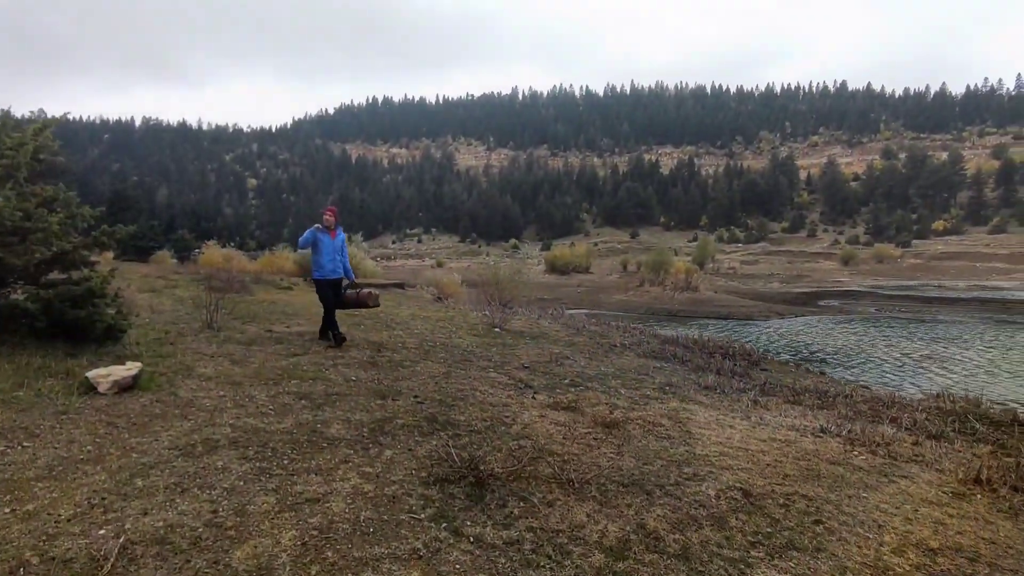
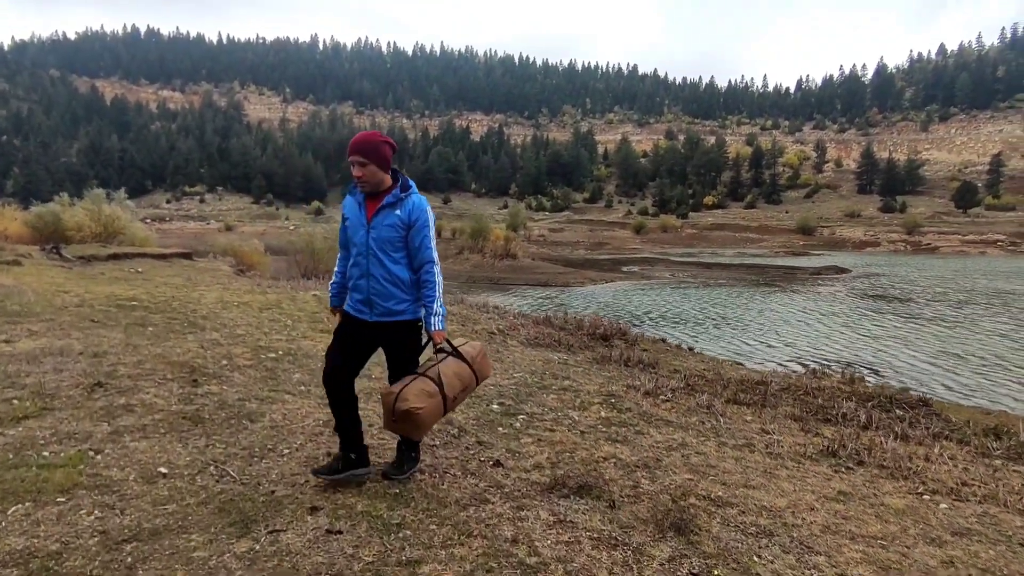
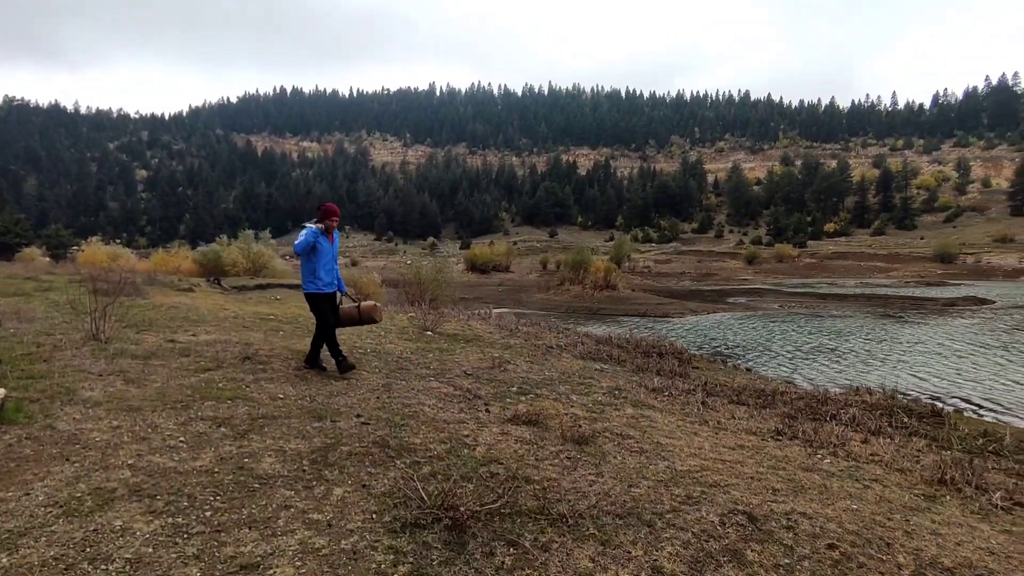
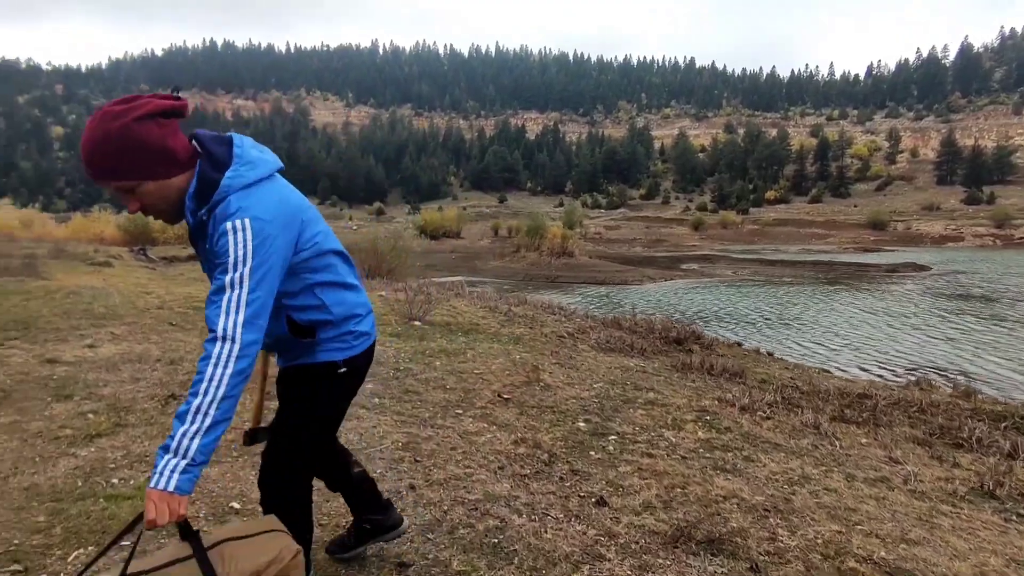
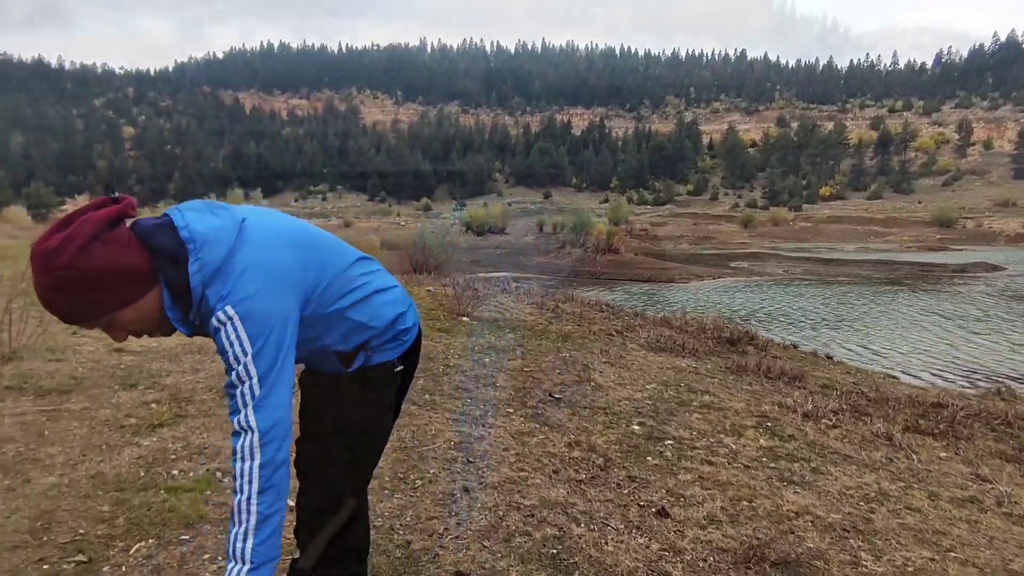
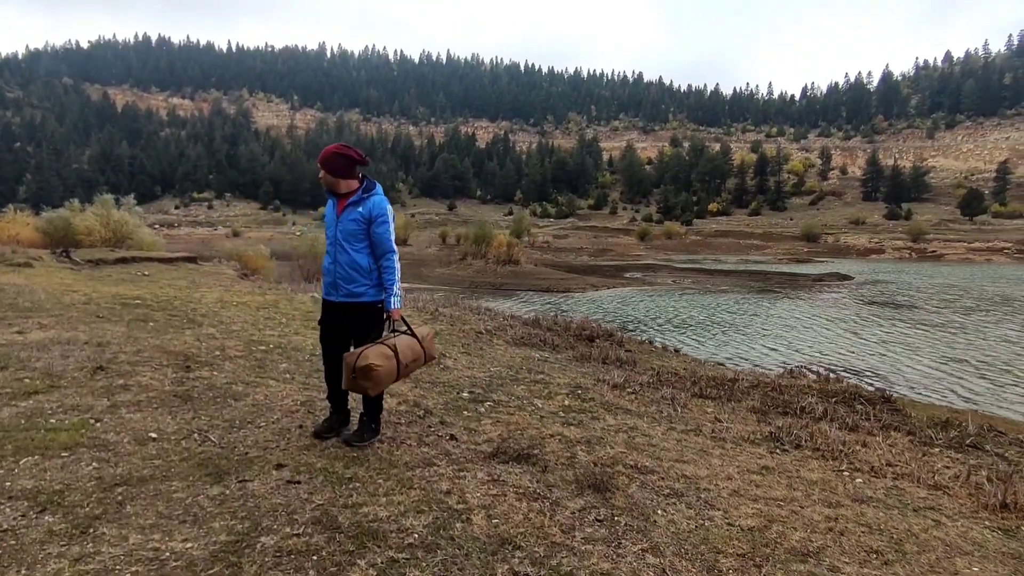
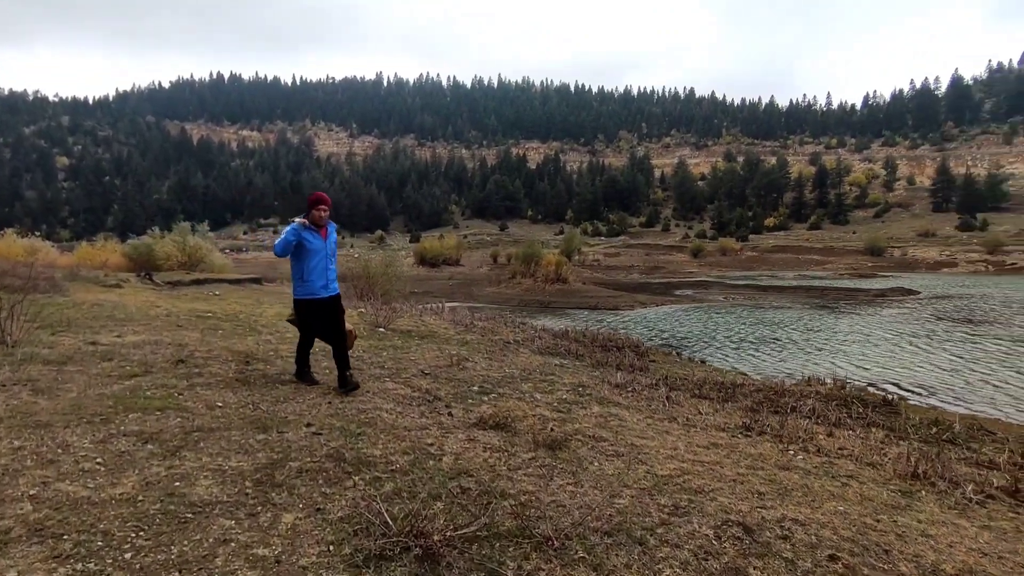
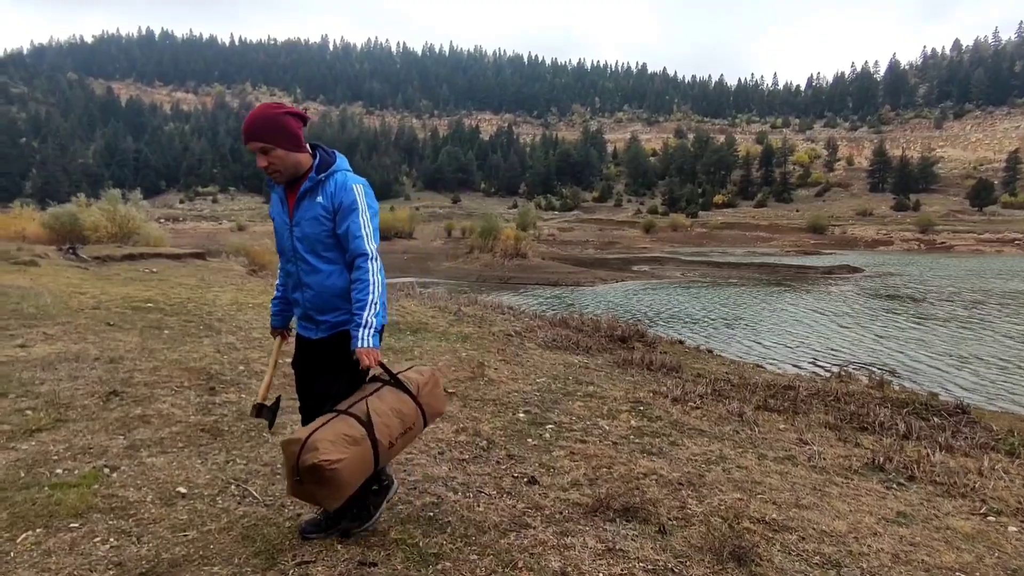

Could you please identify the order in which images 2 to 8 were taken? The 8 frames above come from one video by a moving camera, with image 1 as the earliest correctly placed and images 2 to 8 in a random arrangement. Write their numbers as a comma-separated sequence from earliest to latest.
3, 7, 6, 2, 8, 4, 5
